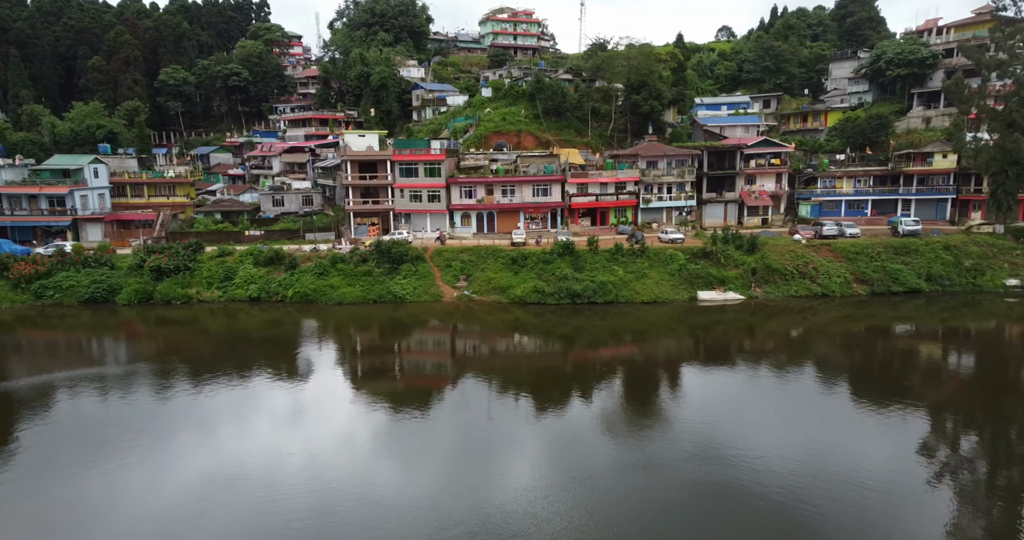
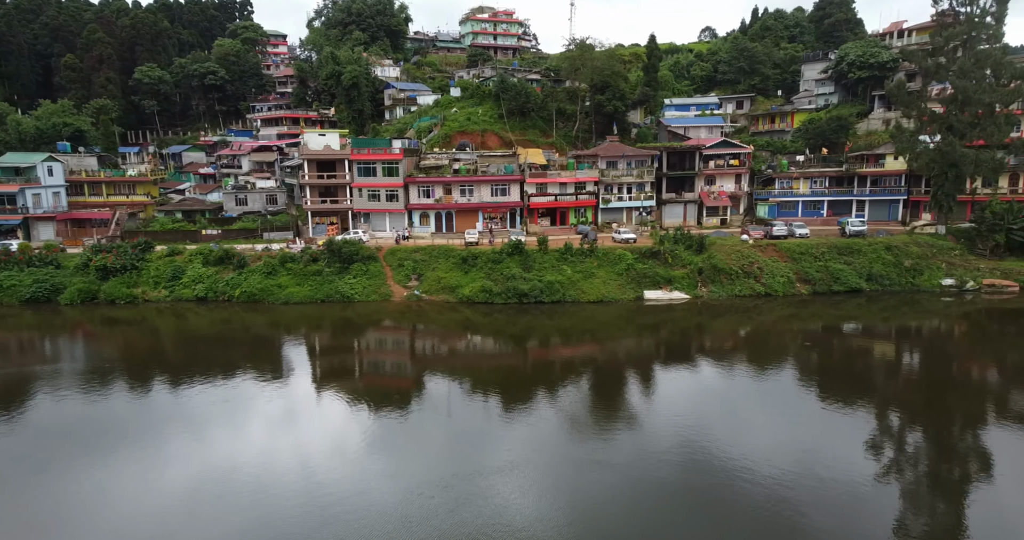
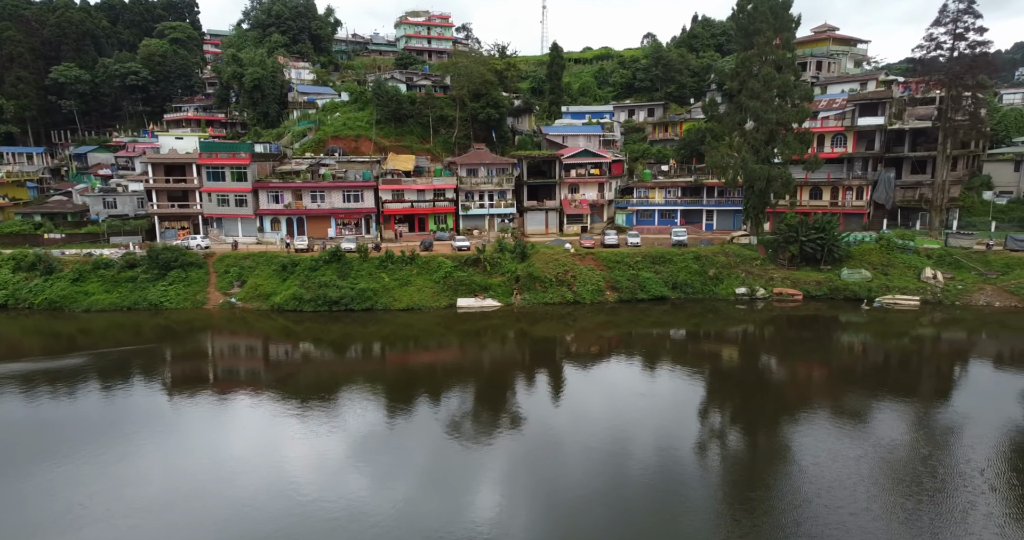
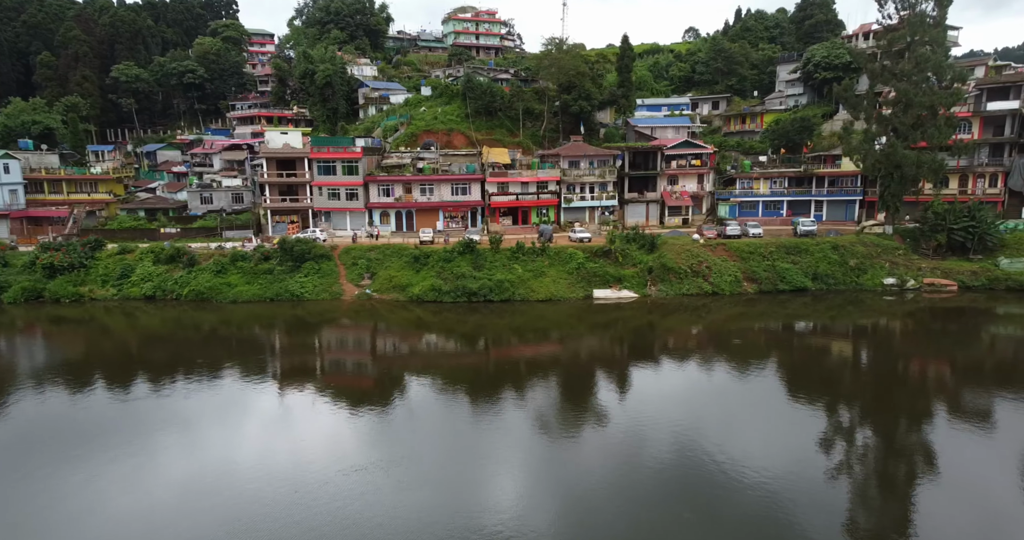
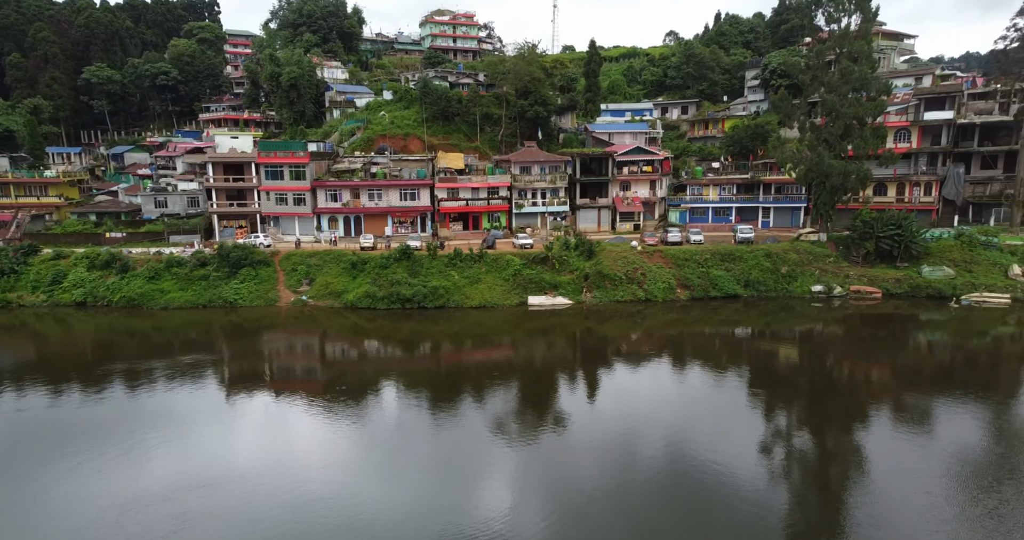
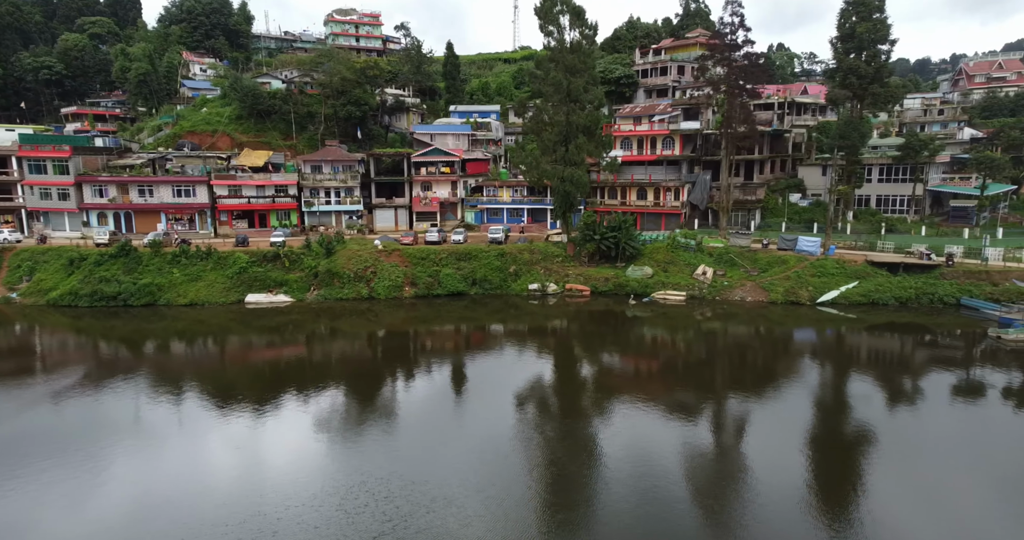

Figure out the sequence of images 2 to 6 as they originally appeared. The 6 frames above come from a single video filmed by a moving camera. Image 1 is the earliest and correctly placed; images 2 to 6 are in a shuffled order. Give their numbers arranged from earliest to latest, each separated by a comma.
2, 4, 5, 3, 6
